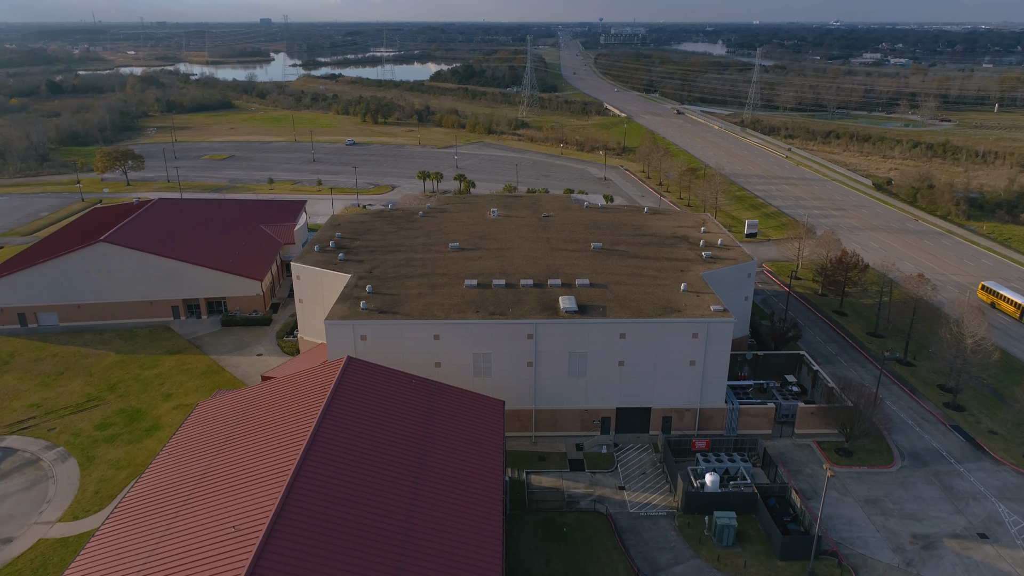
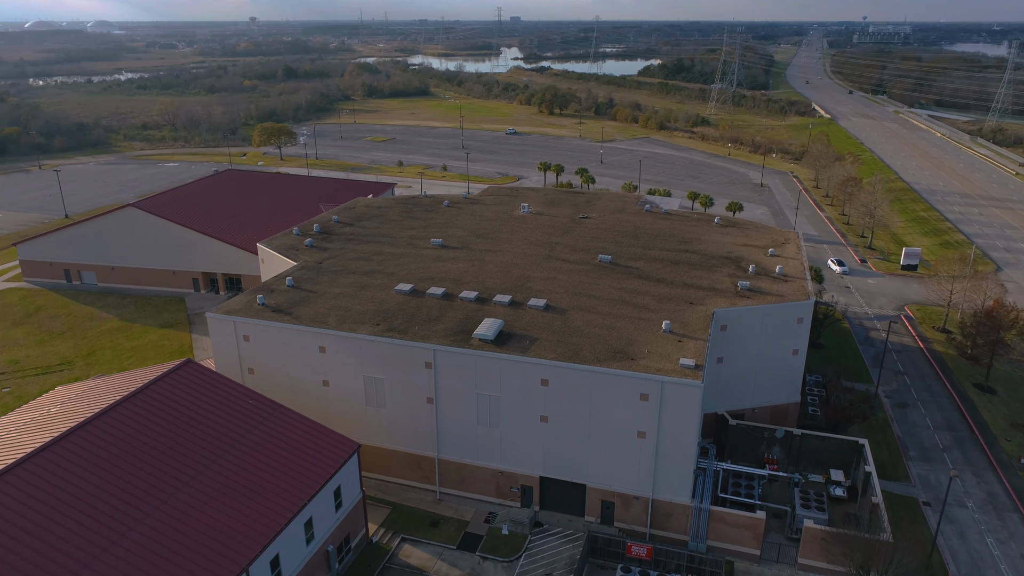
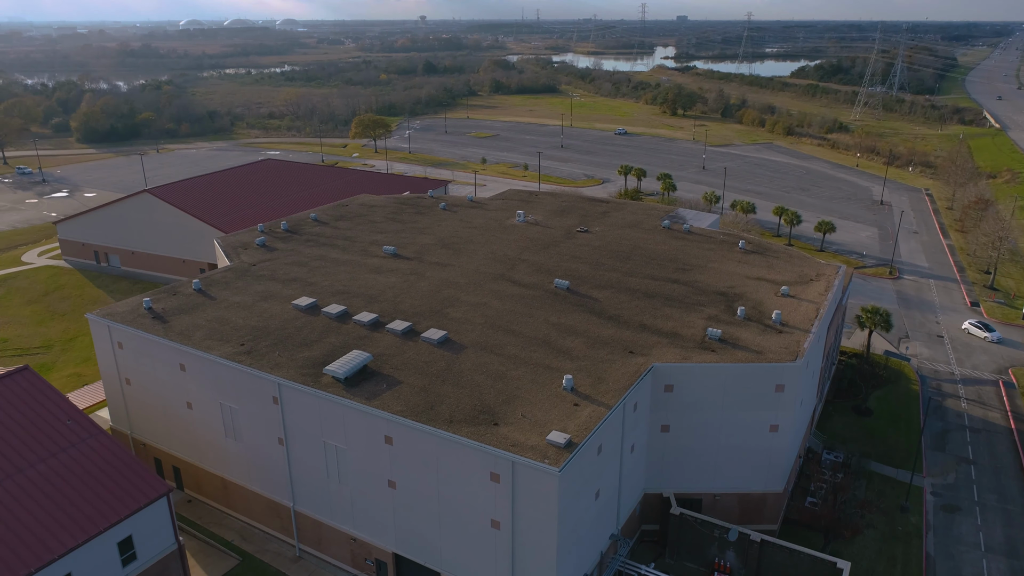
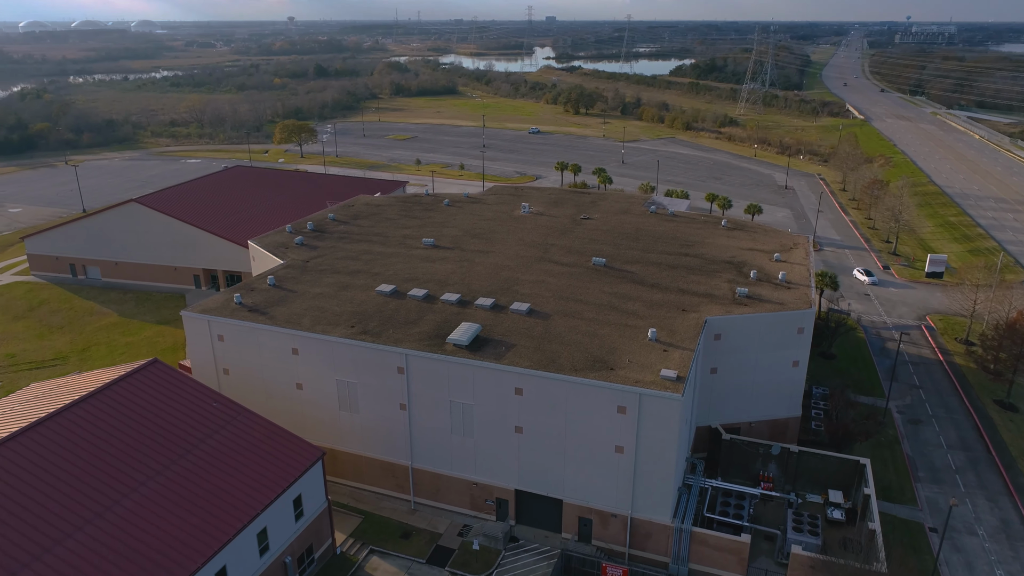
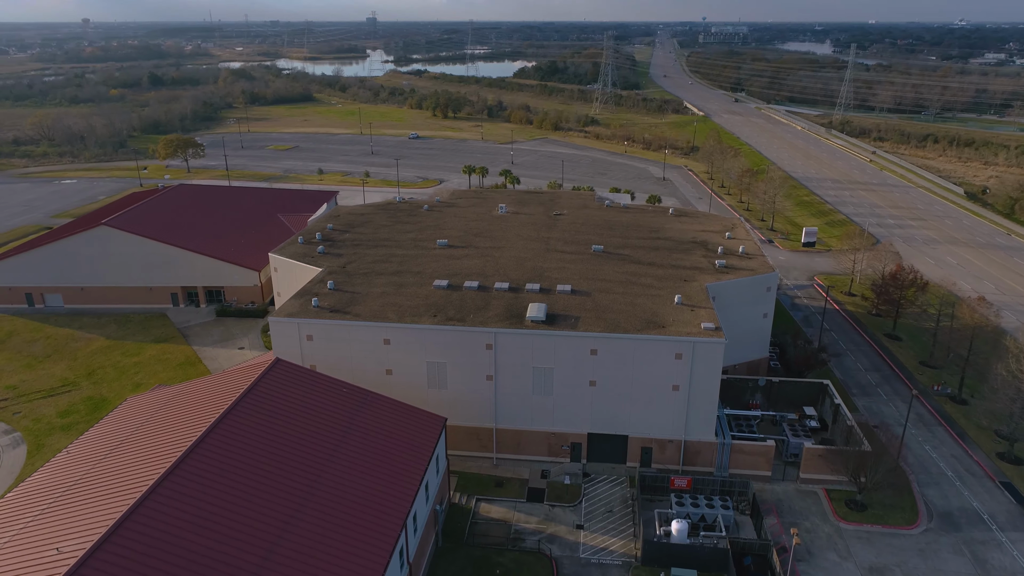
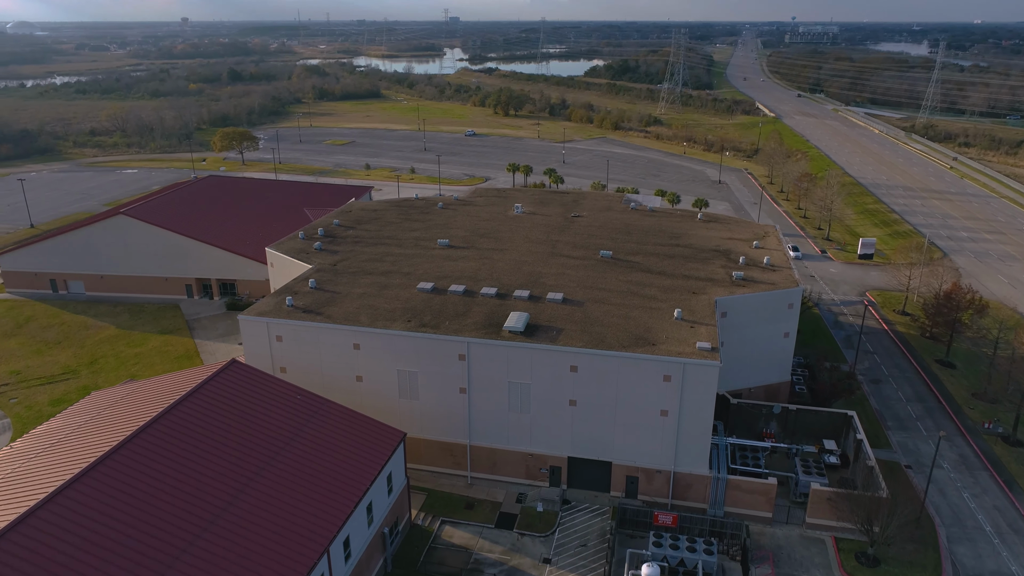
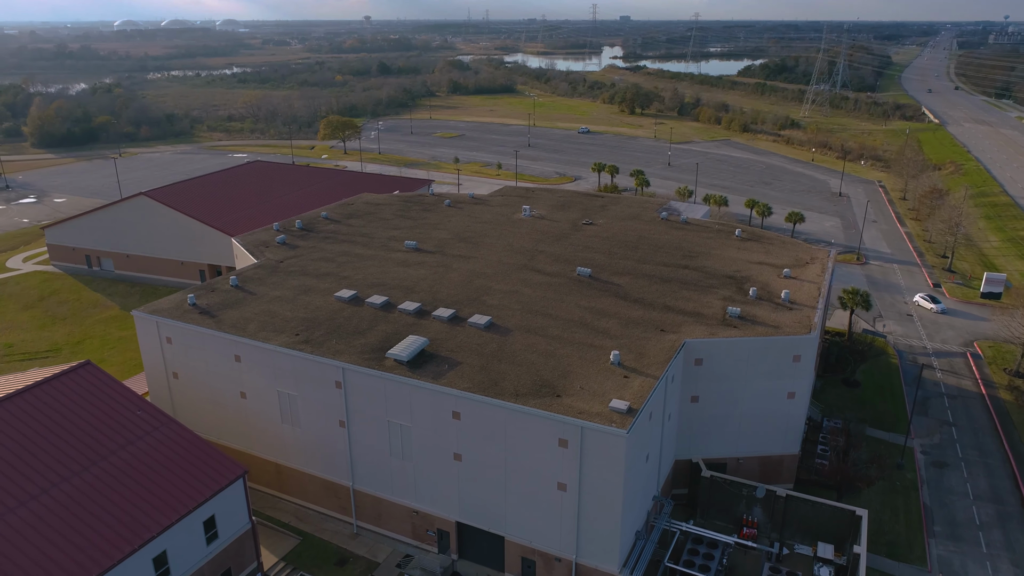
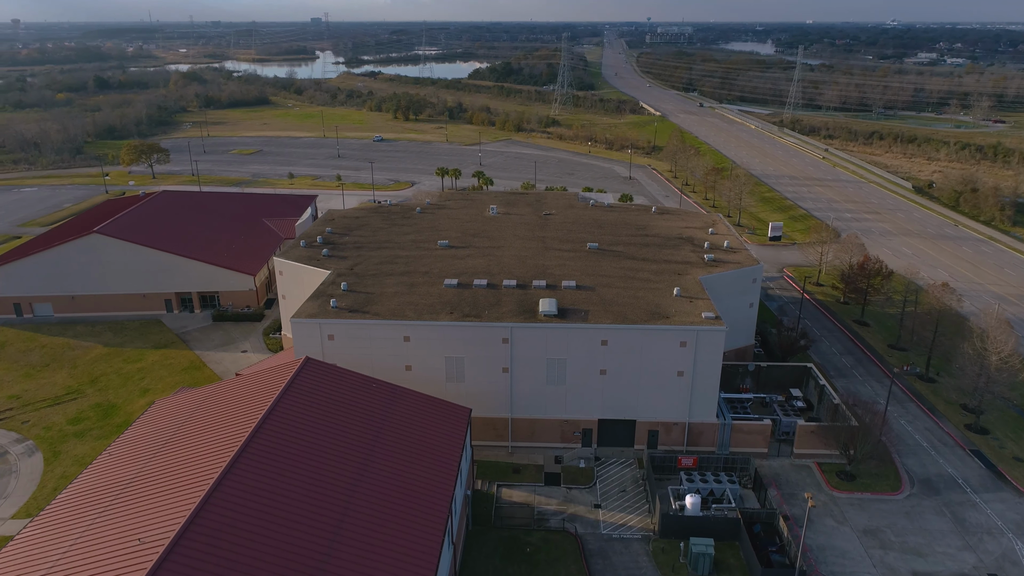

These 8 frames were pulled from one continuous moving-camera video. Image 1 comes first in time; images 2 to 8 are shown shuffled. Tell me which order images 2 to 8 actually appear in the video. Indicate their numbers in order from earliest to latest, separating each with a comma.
8, 5, 6, 2, 4, 7, 3
